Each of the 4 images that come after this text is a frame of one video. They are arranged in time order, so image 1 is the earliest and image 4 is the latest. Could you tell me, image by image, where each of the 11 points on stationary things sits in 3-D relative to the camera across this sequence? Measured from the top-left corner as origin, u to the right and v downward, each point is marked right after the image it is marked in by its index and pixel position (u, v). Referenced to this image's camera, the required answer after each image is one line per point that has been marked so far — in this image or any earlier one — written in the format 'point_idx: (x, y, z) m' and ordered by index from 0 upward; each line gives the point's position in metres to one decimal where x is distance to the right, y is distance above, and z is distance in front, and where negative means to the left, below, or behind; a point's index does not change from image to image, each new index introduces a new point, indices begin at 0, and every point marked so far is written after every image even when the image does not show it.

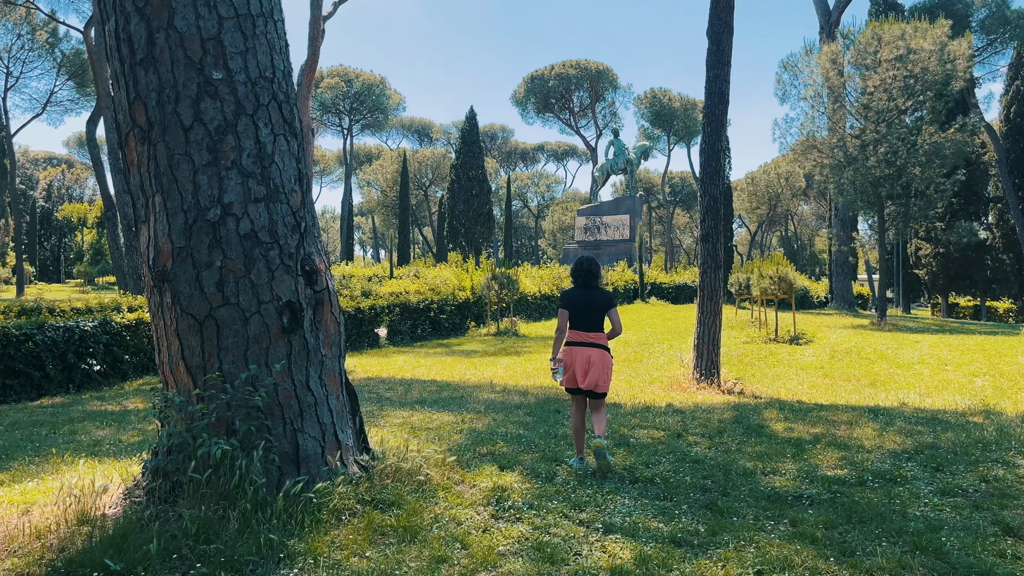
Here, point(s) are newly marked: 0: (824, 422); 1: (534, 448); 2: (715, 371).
0: (+2.3, -1.0, +5.9) m
1: (+0.1, -0.9, +4.4) m
2: (+2.4, -1.0, +9.2) m
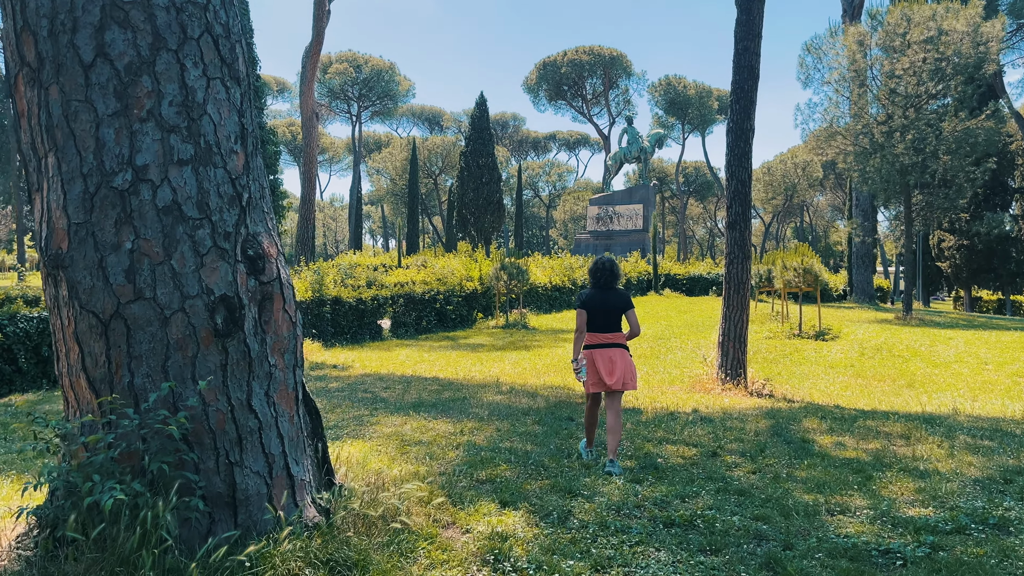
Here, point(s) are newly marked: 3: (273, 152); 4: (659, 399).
0: (+2.4, -1.0, +5.2) m
1: (+0.1, -0.8, +3.6) m
2: (+2.5, -0.9, +8.5) m
3: (-3.4, +1.9, +11.2) m
4: (+1.4, -1.0, +7.3) m
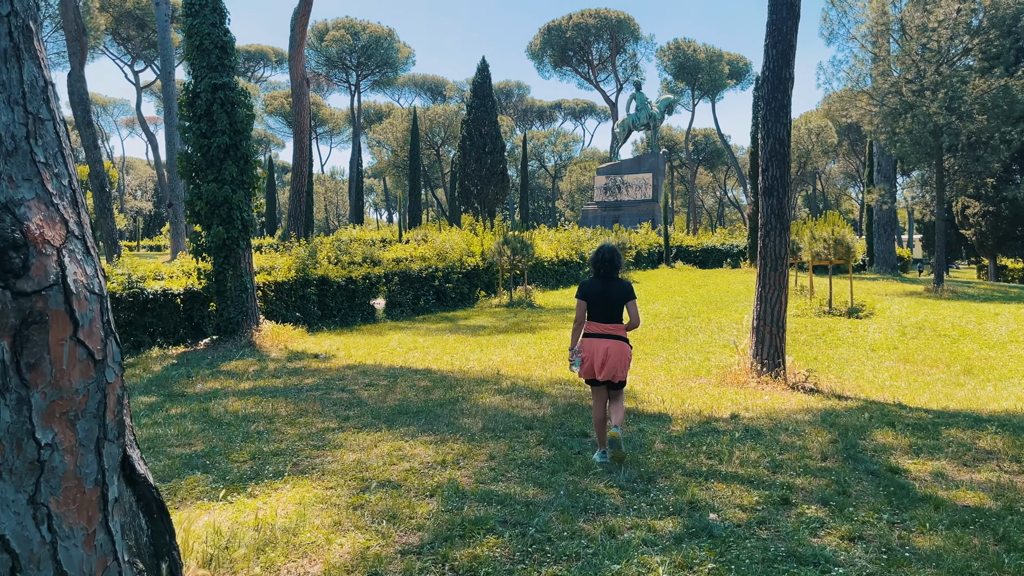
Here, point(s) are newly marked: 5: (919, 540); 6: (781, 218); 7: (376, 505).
0: (+2.4, -0.9, +4.0) m
1: (+0.1, -0.8, +2.5) m
2: (+2.5, -0.7, +7.3) m
3: (-3.4, +2.2, +10.0) m
4: (+1.4, -0.9, +6.2) m
5: (+1.3, -0.8, +2.6) m
6: (+2.5, +0.6, +7.2) m
7: (-0.5, -0.8, +3.0) m
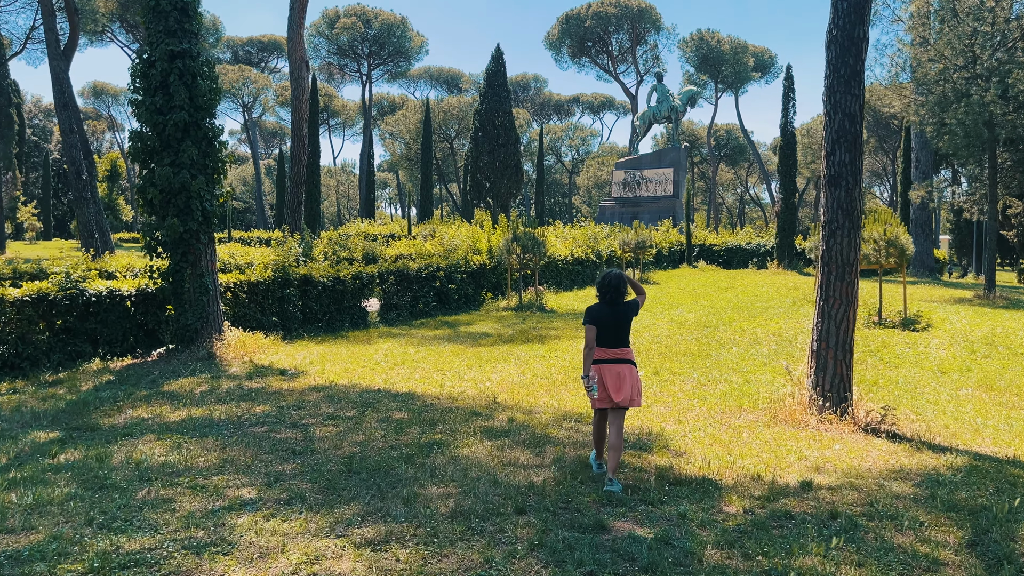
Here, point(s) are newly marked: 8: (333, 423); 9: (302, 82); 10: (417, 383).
0: (+2.3, -1.0, +2.5) m
1: (0.0, -0.9, +1.0) m
2: (+2.5, -0.8, +5.8) m
3: (-3.3, +2.2, +8.6) m
4: (+1.3, -1.0, +4.7) m
5: (+1.2, -1.0, +1.2) m
6: (+2.5, +0.5, +5.7) m
7: (-0.6, -0.9, +1.6) m
8: (-1.3, -0.9, +5.6) m
9: (-4.8, +4.7, +17.7) m
10: (-0.9, -0.9, +7.3) m
